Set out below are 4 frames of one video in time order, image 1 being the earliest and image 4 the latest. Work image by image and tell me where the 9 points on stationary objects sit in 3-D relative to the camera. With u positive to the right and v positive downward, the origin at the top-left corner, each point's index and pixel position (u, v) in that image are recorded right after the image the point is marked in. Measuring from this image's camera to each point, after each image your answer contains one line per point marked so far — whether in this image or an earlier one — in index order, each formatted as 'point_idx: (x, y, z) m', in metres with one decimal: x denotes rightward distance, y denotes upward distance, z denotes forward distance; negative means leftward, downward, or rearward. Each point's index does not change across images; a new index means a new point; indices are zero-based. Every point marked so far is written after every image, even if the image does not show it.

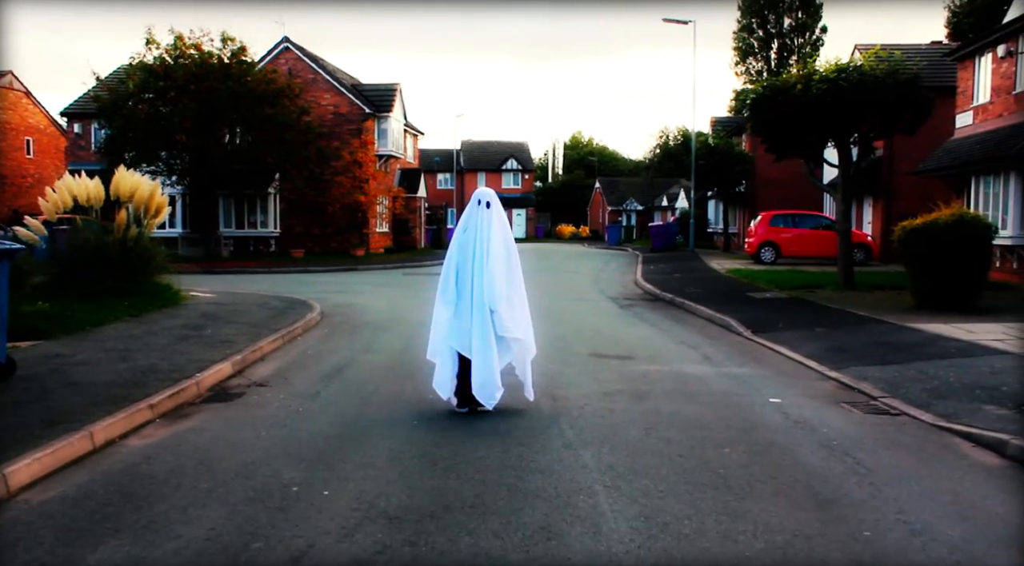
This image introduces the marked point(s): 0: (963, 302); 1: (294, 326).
0: (+8.2, -0.3, +14.4) m
1: (-3.3, -0.7, +12.2) m
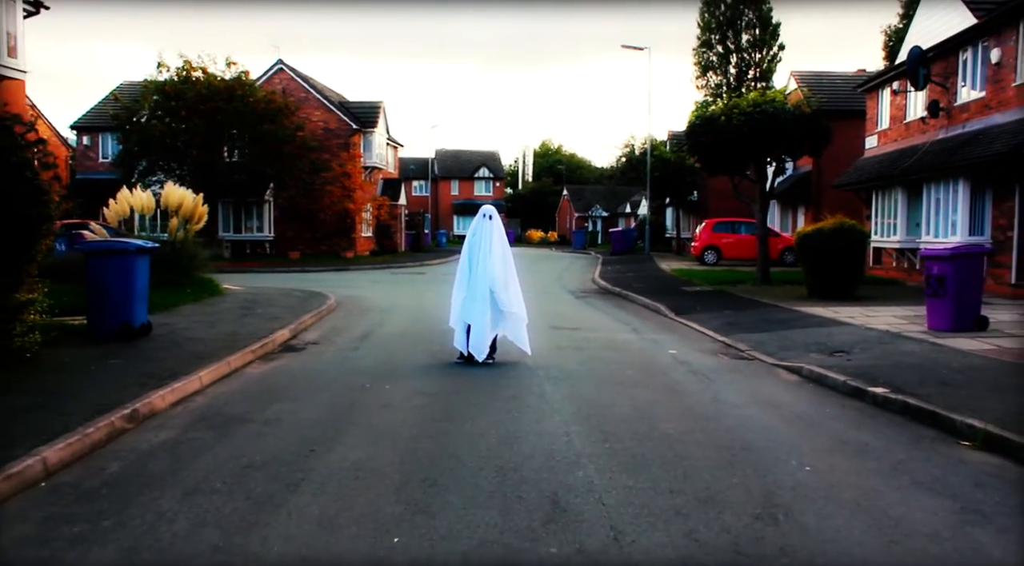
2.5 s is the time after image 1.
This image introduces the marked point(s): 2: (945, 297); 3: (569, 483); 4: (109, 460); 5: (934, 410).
0: (+7.7, -0.2, +18.3) m
1: (-3.8, -0.5, +15.7) m
2: (+6.8, -0.2, +12.3) m
3: (+0.4, -1.3, +5.2) m
4: (-3.0, -1.3, +5.8) m
5: (+3.9, -1.2, +7.3) m
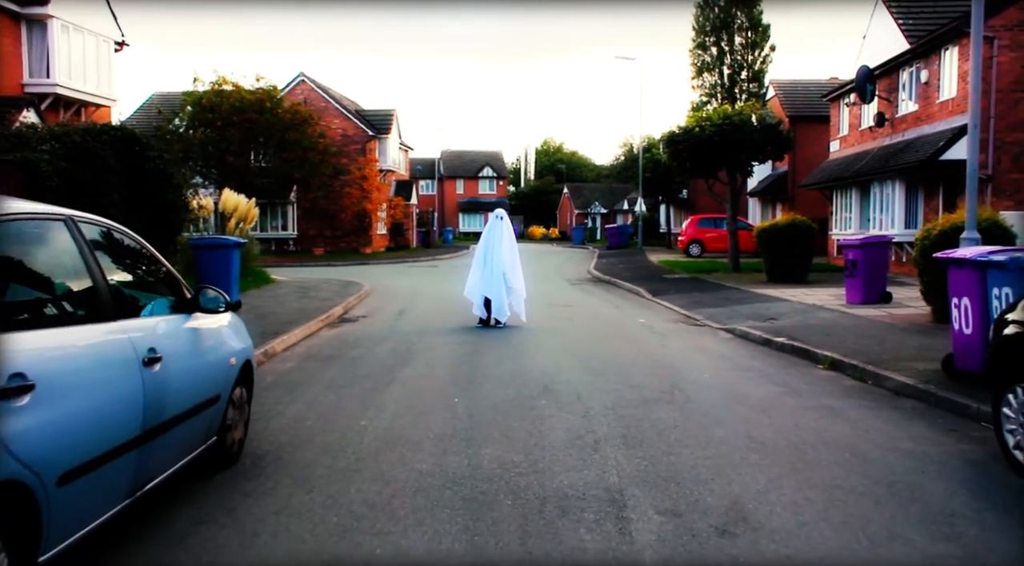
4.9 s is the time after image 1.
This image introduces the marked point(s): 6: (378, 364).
0: (+7.8, +0.2, +21.7) m
1: (-3.7, -0.2, +19.0) m
2: (+6.9, +0.1, +15.7) m
3: (+0.4, -1.1, +8.6) m
4: (-2.9, -1.1, +9.2) m
5: (+4.0, -0.9, +10.6) m
6: (-1.7, -1.0, +9.9) m
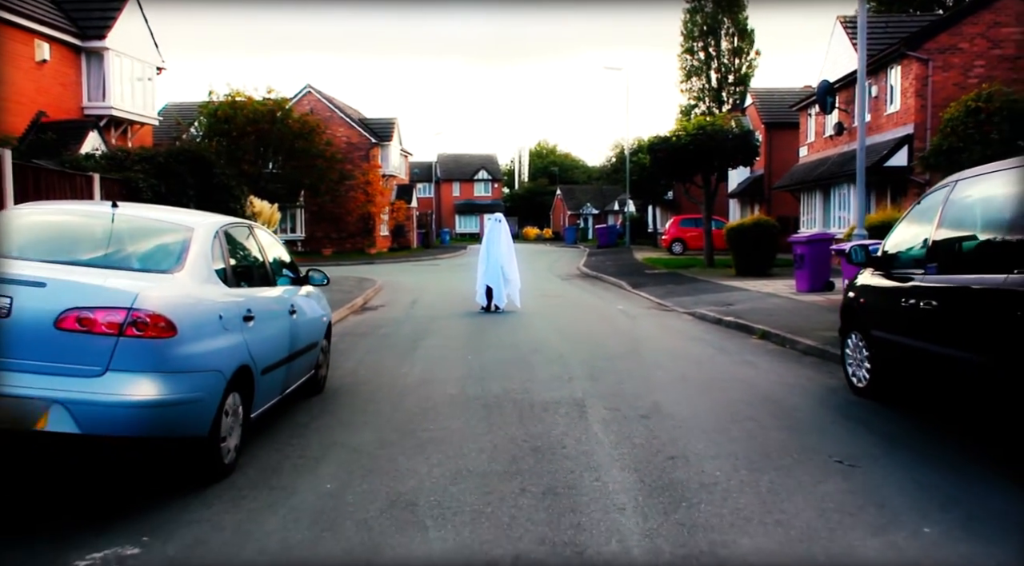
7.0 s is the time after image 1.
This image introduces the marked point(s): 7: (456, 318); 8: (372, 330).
0: (+7.7, +0.4, +24.3) m
1: (-3.8, -0.1, +21.6) m
2: (+6.8, +0.3, +18.3) m
3: (+0.4, -0.9, +11.1) m
4: (-2.9, -0.9, +11.7) m
5: (+3.9, -0.7, +13.2) m
6: (-1.7, -0.9, +12.4) m
7: (-1.1, -0.7, +15.1) m
8: (-2.4, -0.8, +13.5) m
